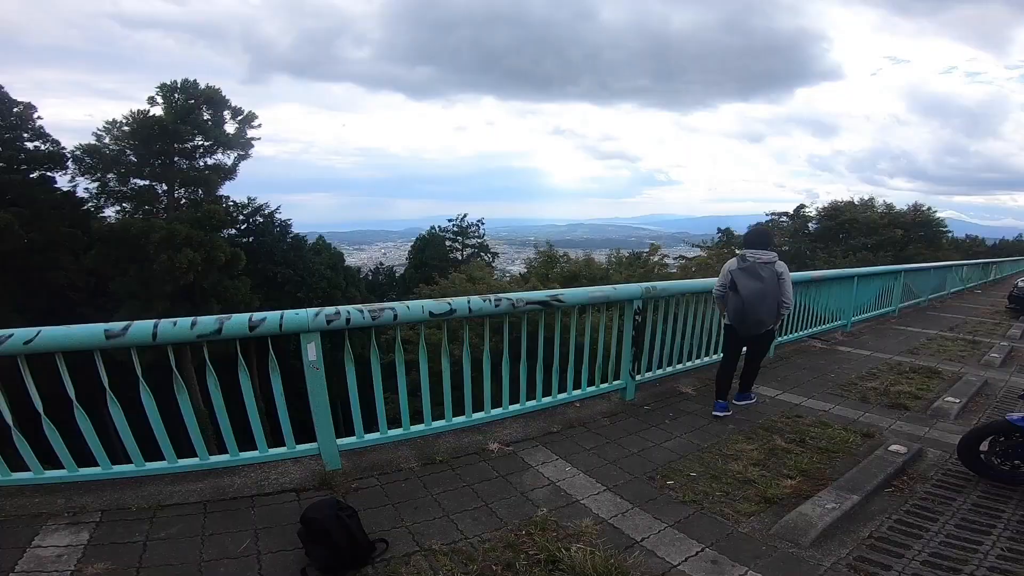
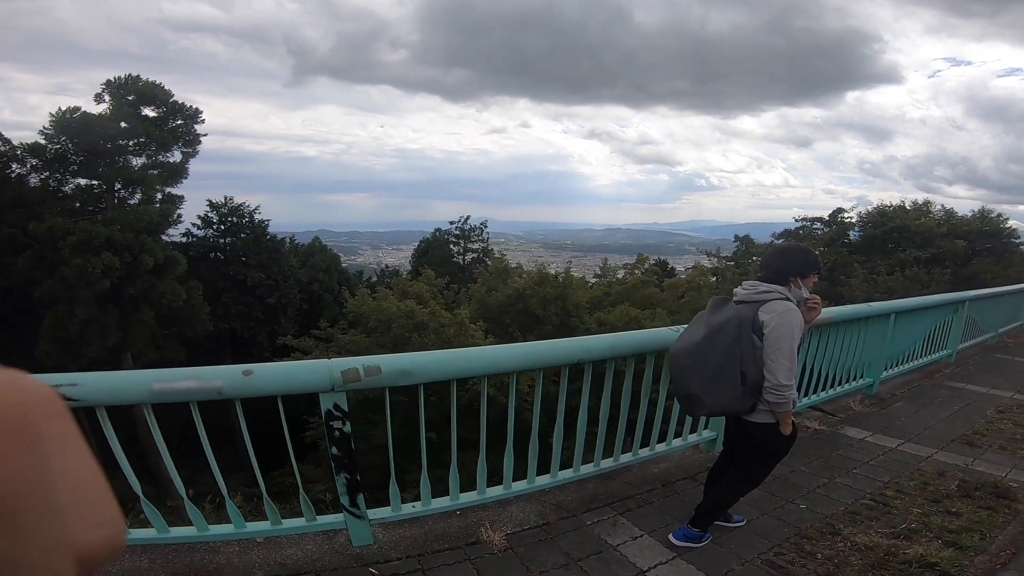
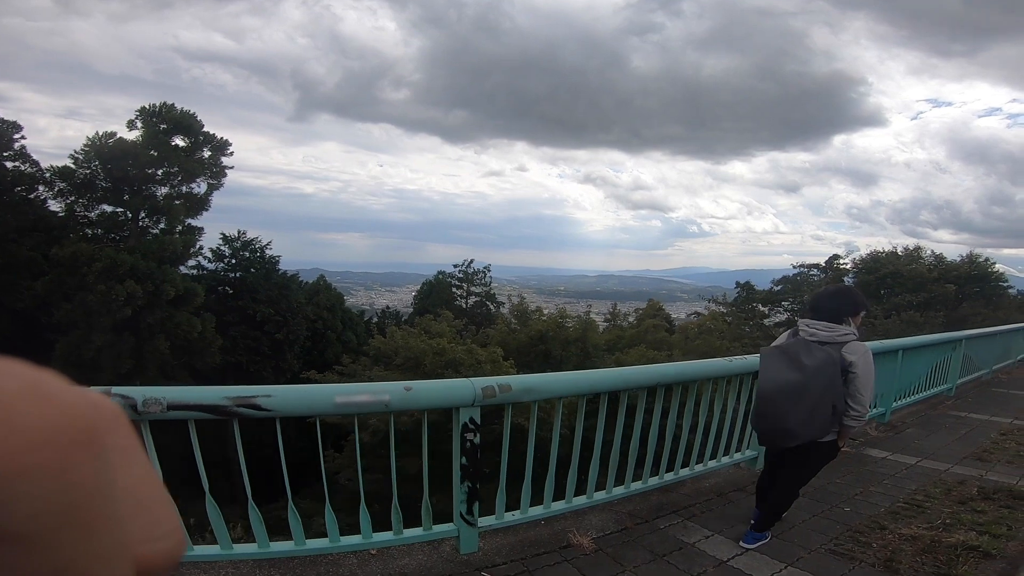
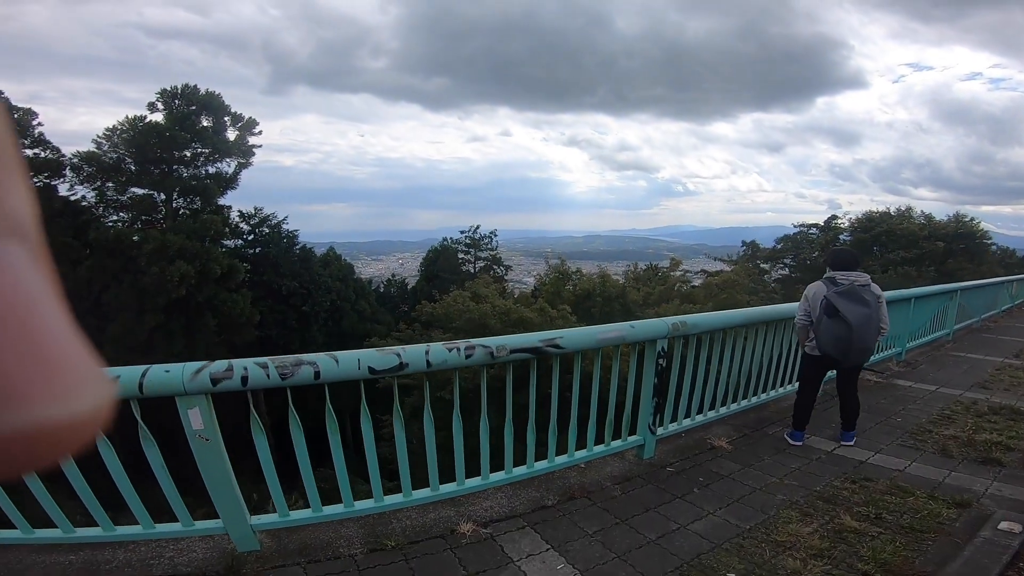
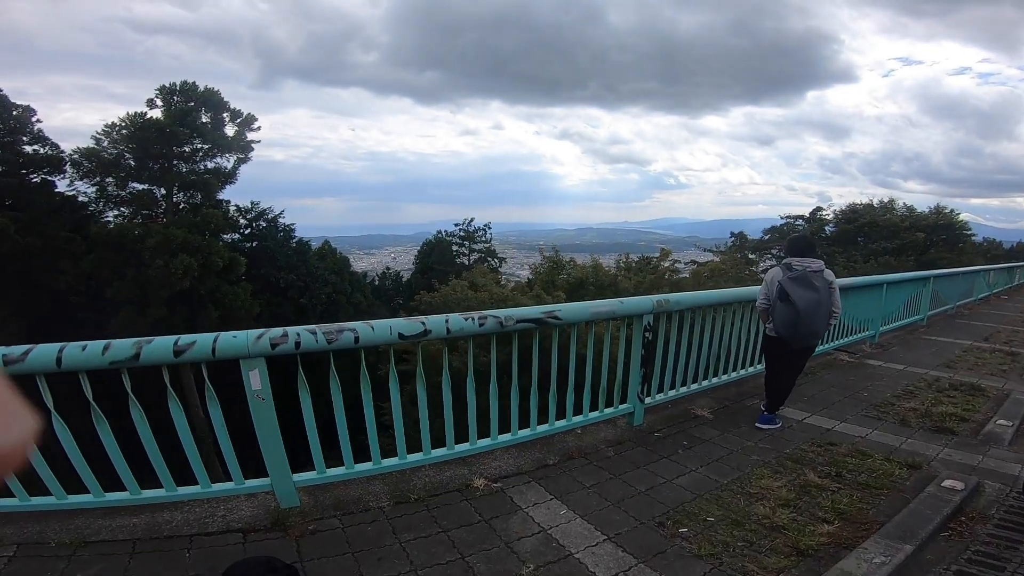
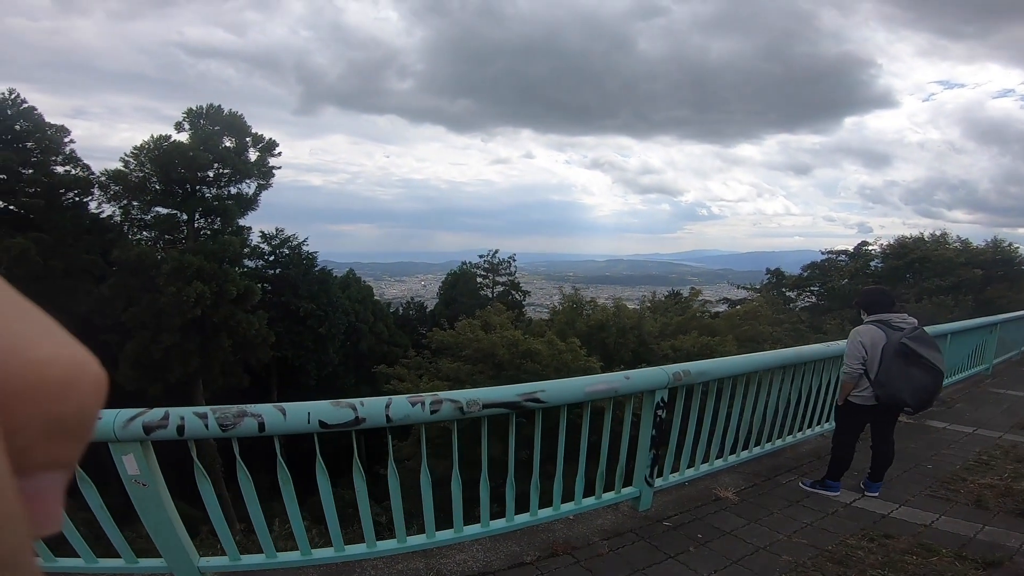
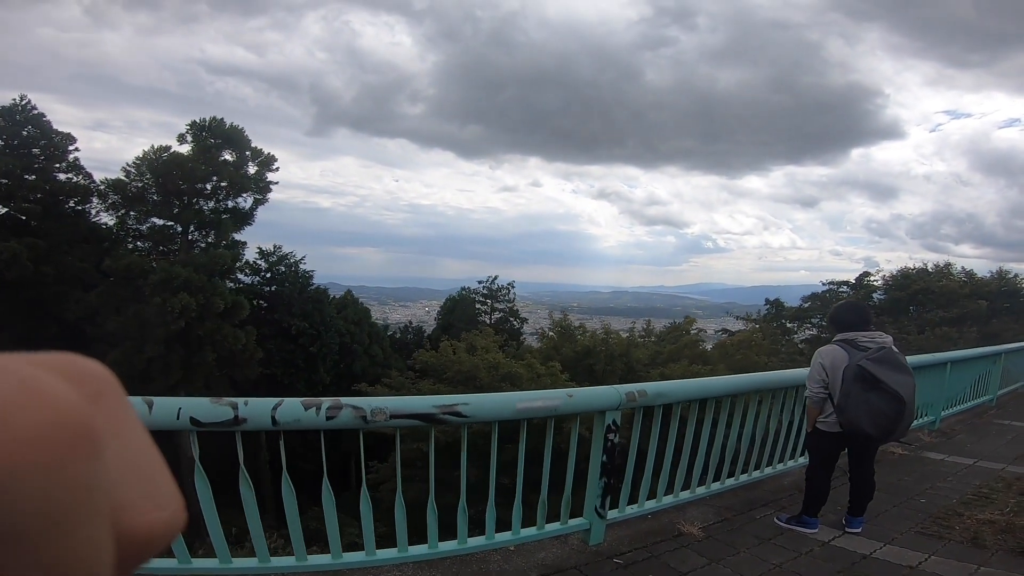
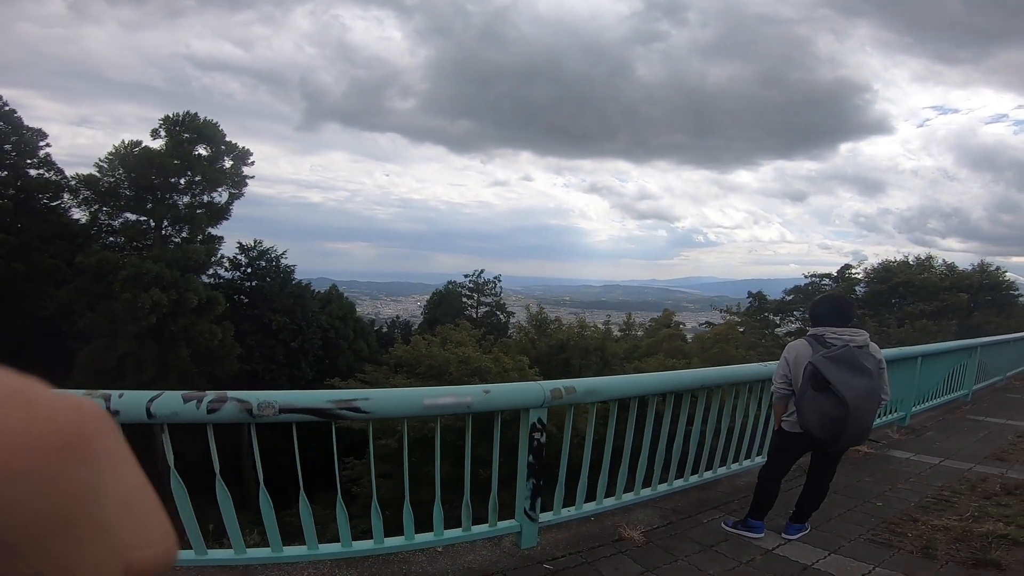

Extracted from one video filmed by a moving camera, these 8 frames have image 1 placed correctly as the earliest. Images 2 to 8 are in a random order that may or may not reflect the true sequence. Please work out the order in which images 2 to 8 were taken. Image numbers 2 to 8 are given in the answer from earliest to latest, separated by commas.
5, 4, 6, 7, 8, 3, 2
